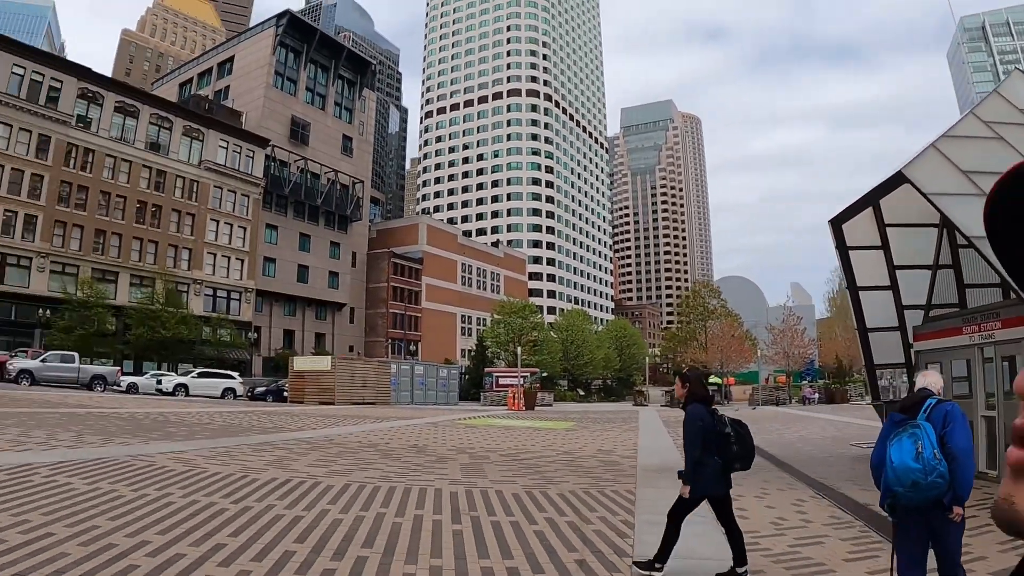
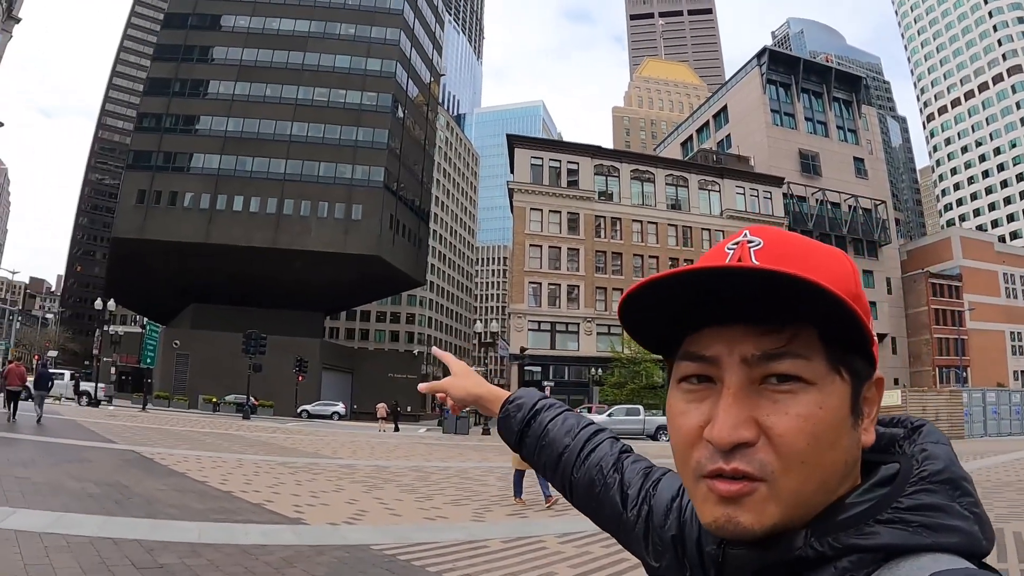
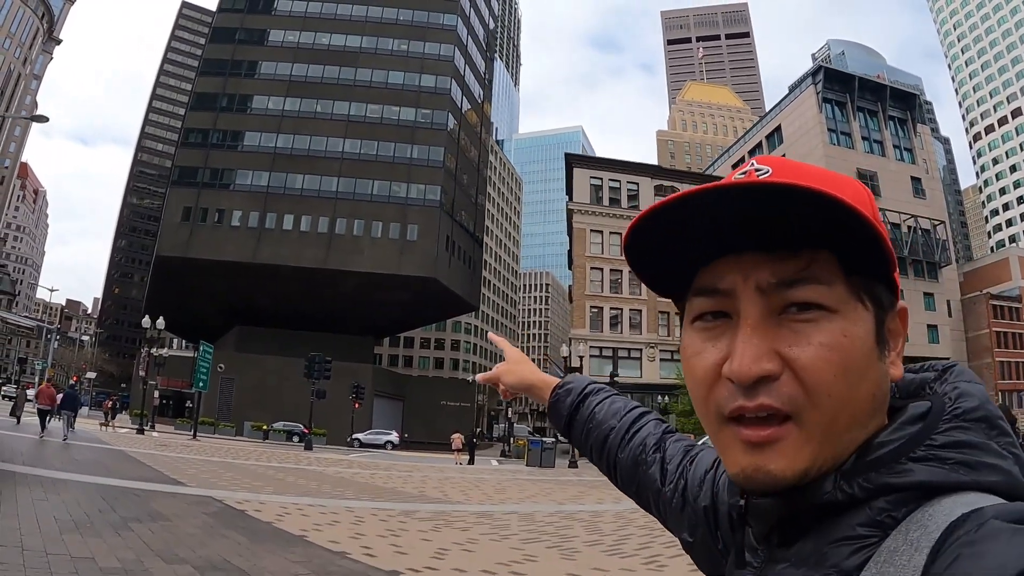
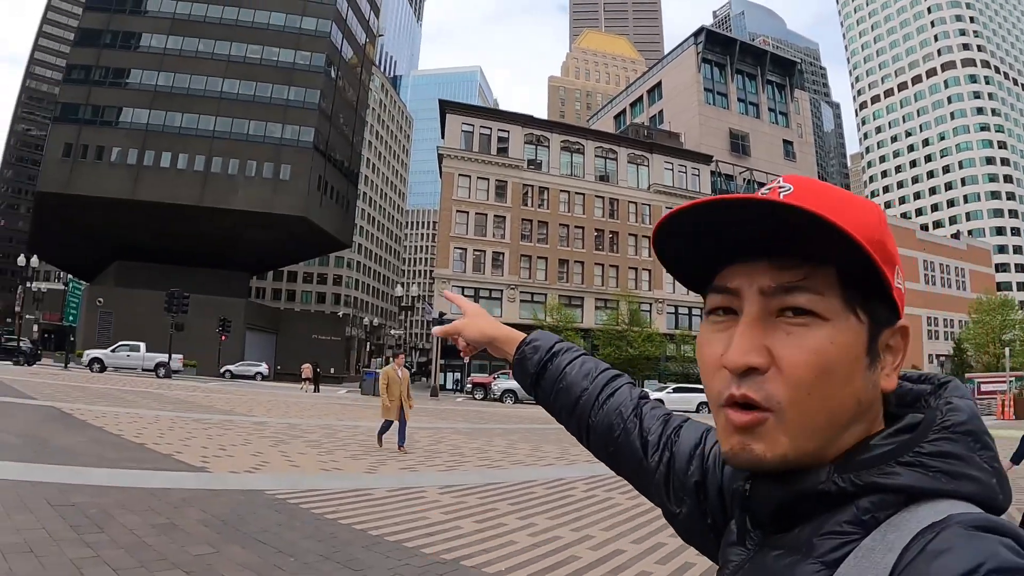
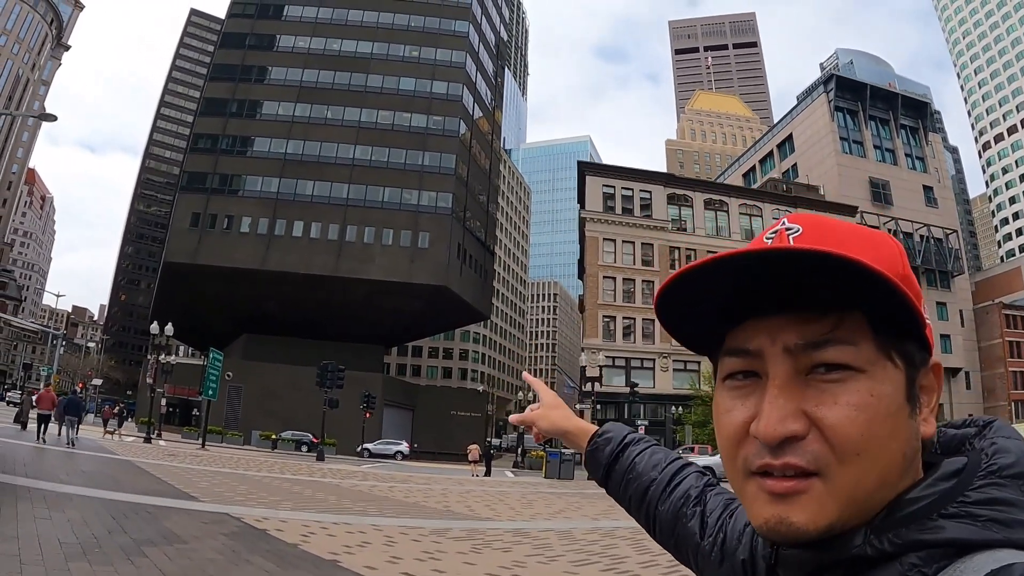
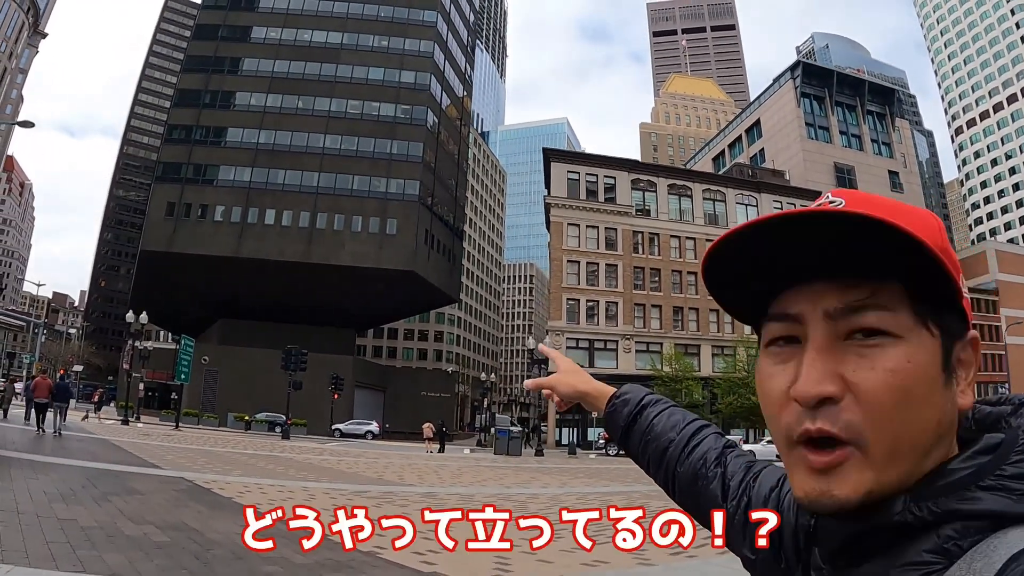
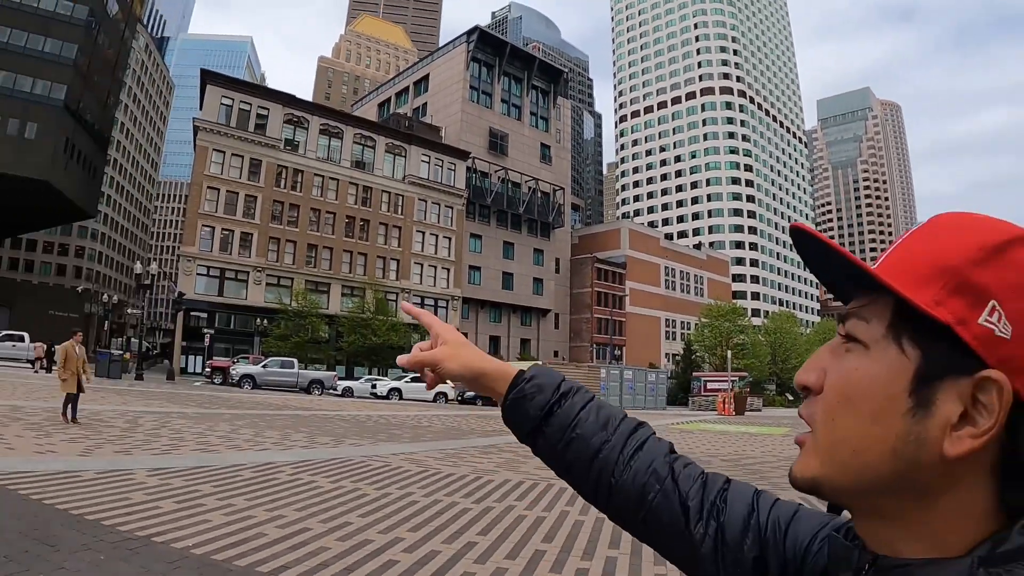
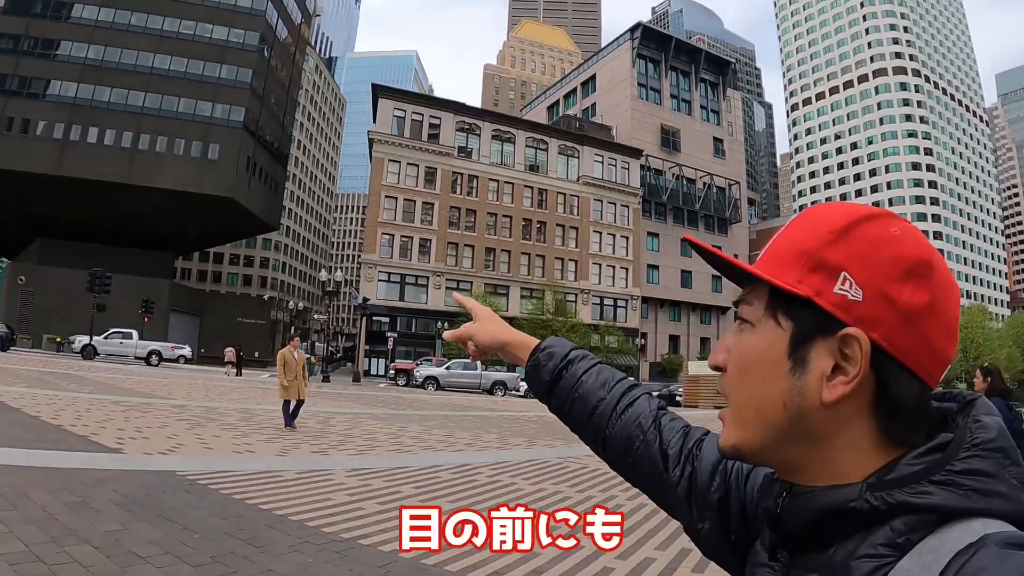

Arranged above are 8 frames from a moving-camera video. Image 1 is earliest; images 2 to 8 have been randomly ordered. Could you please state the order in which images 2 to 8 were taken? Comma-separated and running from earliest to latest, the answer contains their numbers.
7, 8, 4, 2, 6, 3, 5
